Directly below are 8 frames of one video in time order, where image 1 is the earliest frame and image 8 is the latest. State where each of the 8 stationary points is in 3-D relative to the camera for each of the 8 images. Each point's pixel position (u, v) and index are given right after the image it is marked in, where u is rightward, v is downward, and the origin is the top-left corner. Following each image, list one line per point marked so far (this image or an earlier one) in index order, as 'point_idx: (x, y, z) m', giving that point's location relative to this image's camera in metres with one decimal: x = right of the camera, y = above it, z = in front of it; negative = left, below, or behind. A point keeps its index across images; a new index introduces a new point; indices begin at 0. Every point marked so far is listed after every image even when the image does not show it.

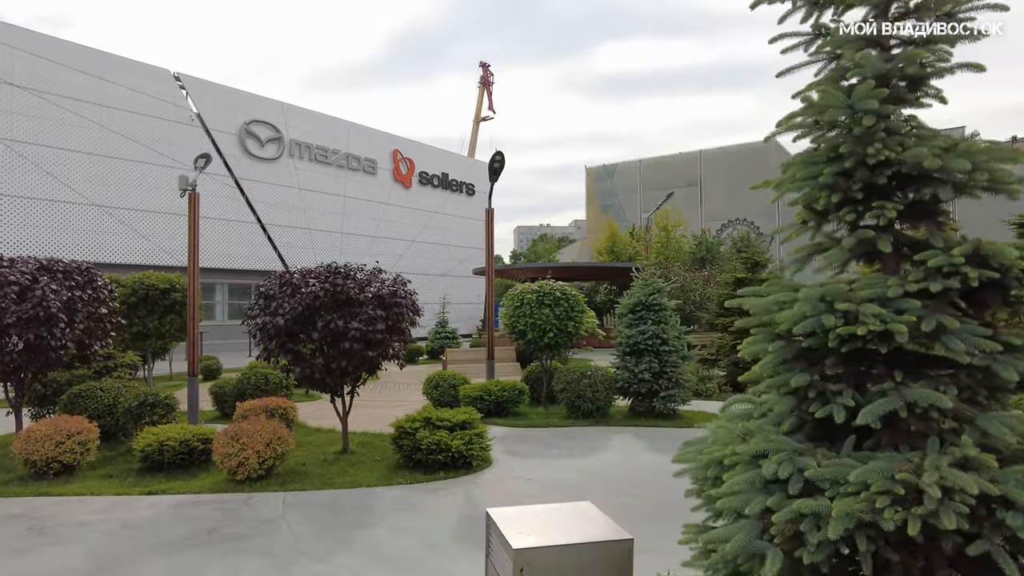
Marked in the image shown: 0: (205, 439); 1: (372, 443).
0: (-2.9, -1.4, +6.4) m
1: (-1.5, -1.7, +7.3) m
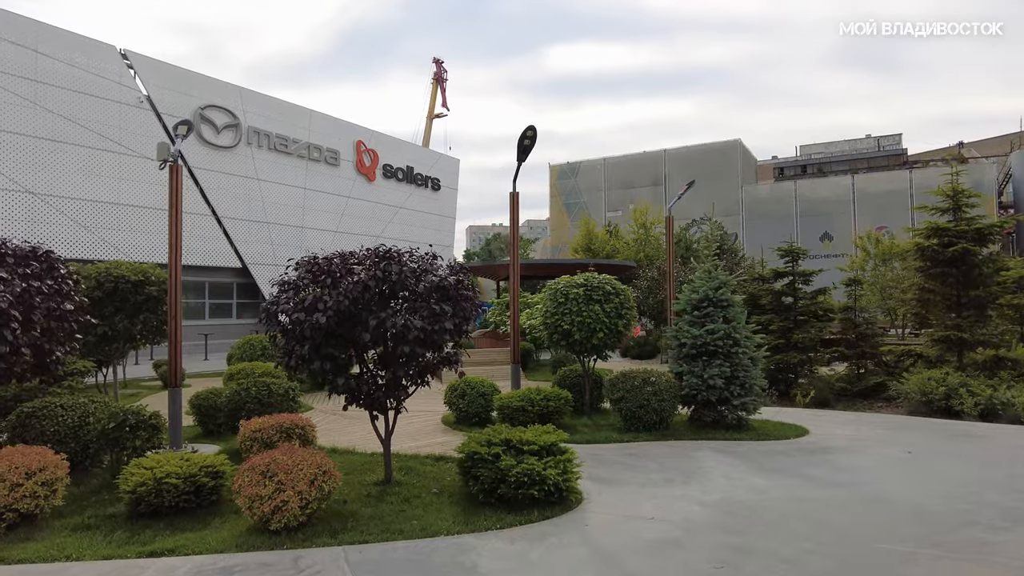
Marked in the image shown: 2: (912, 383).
0: (-2.2, -1.4, +4.9) m
1: (-0.8, -1.6, +5.9) m
2: (+5.7, -1.3, +9.5) m
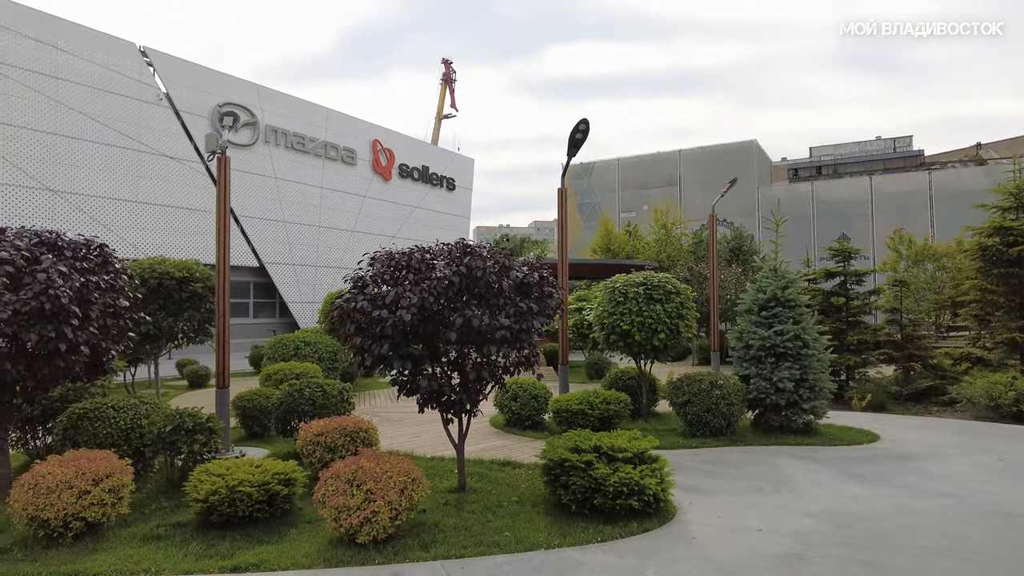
0: (-1.5, -1.3, +4.6) m
1: (-0.2, -1.6, +5.6) m
2: (+6.3, -1.3, +9.2) m
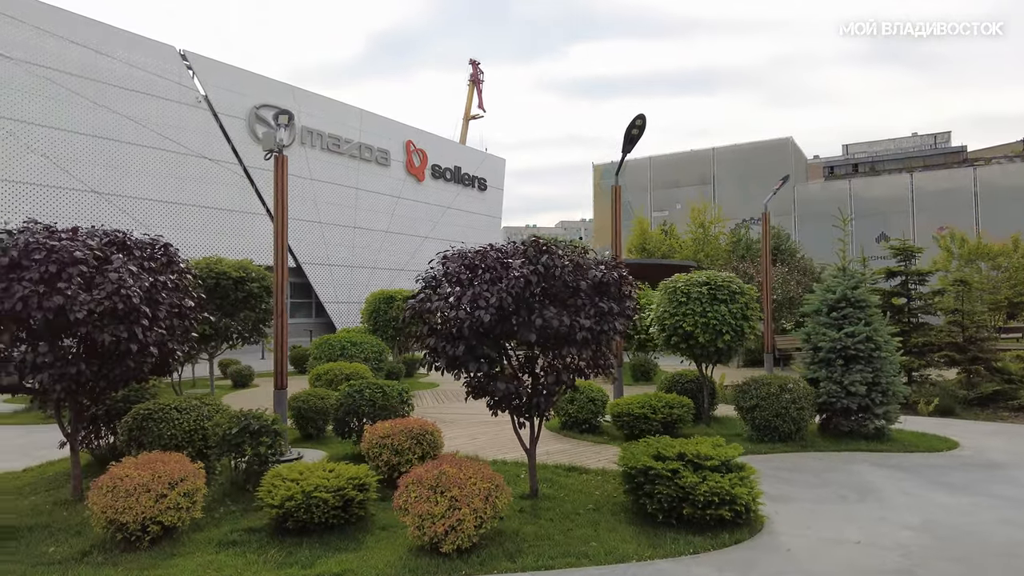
0: (-1.0, -1.3, +4.5) m
1: (+0.4, -1.6, +5.4) m
2: (+7.0, -1.3, +8.7) m
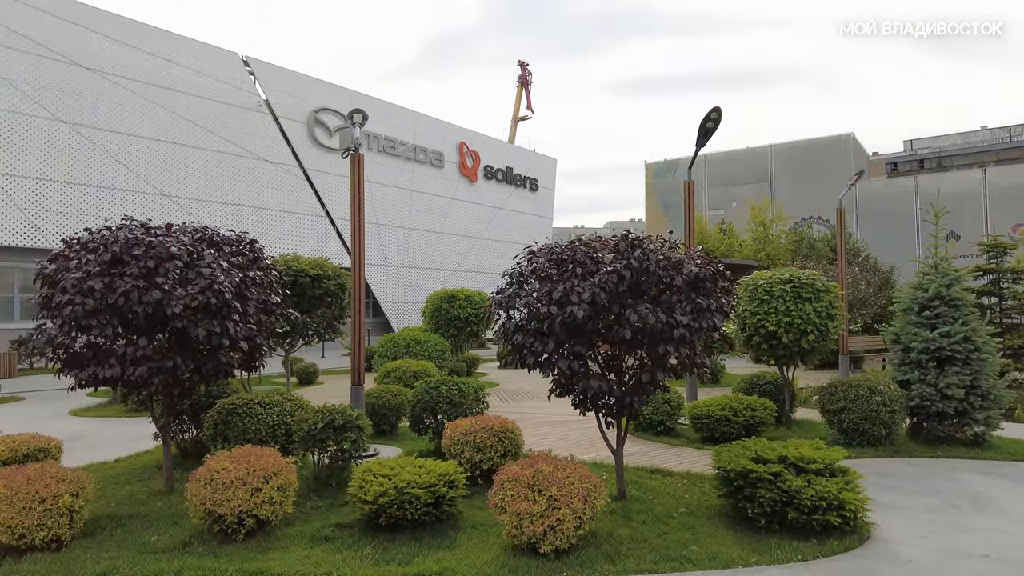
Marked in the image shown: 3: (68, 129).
0: (-0.4, -1.3, +4.5) m
1: (+1.1, -1.5, +5.3) m
2: (+7.9, -1.3, +8.1) m
3: (-11.9, +4.2, +17.5) m
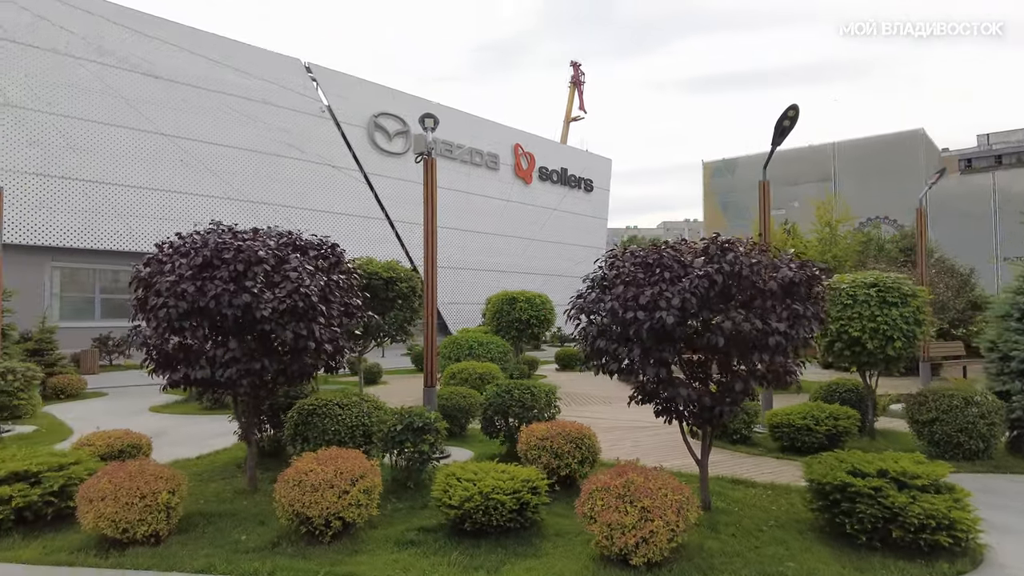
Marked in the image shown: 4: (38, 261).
0: (+0.2, -1.3, +4.4) m
1: (+1.7, -1.6, +5.1) m
2: (+8.7, -1.4, +7.4) m
3: (-10.4, +4.2, +18.3) m
4: (-12.1, +0.7, +17.1) m
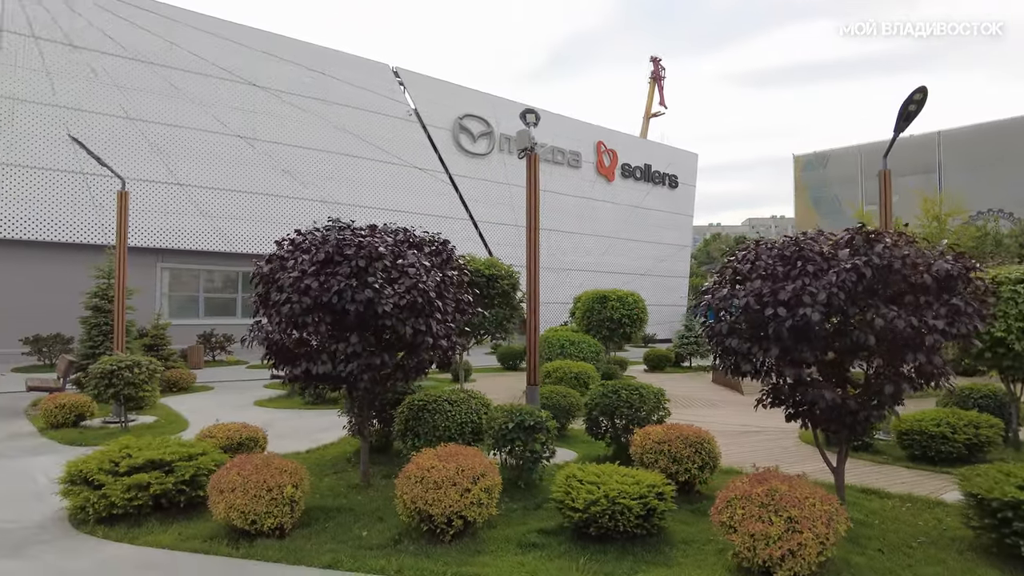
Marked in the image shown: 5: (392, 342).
0: (+0.9, -1.3, +4.2) m
1: (+2.5, -1.5, +4.7) m
2: (+9.8, -1.3, +6.3) m
3: (-7.9, +4.2, +19.2) m
4: (-9.8, +0.7, +18.2) m
5: (-0.9, -0.4, +4.9) m
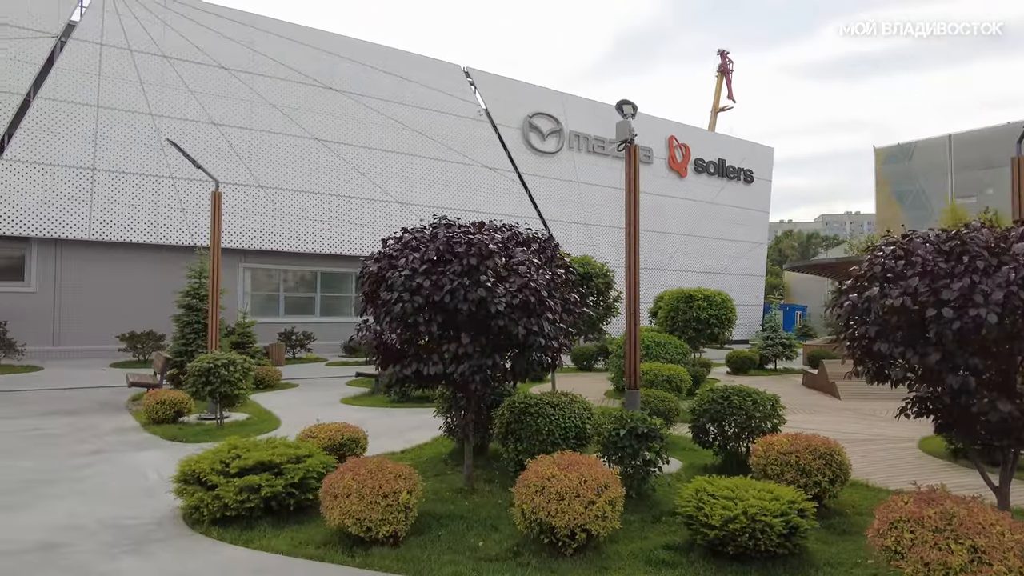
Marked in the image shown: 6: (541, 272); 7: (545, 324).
0: (+1.7, -1.3, +3.8) m
1: (+3.3, -1.5, +4.2) m
2: (+10.7, -1.3, +5.1) m
3: (-5.8, +4.2, +19.6) m
4: (-7.8, +0.7, +18.8) m
5: (-0.1, -0.4, +4.7) m
6: (+0.2, +0.1, +4.8) m
7: (+0.2, -0.2, +4.6) m
